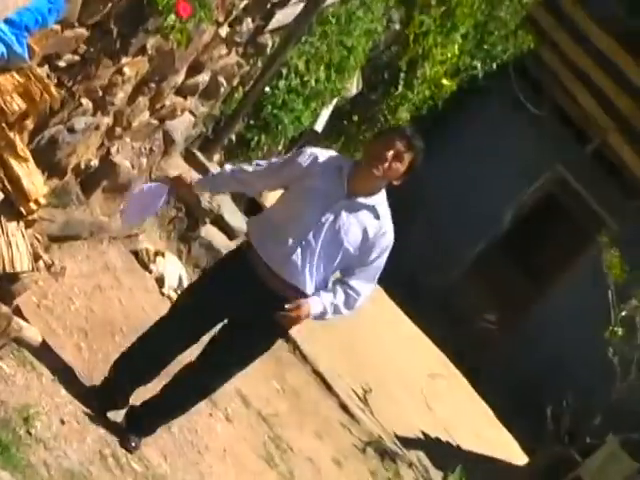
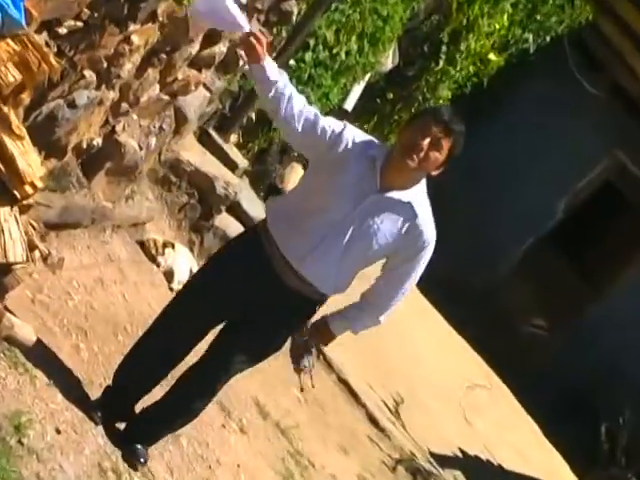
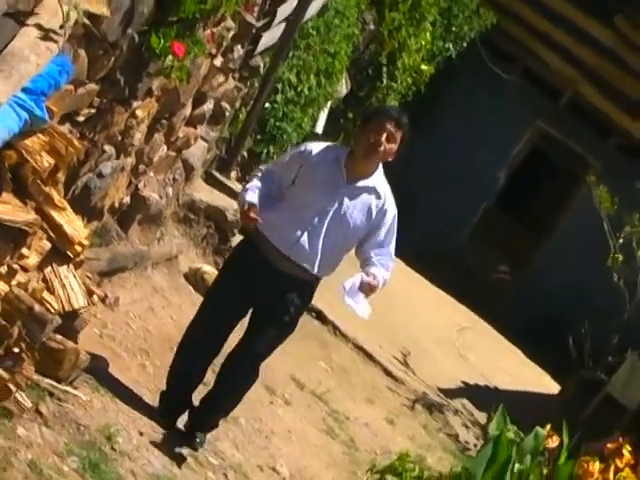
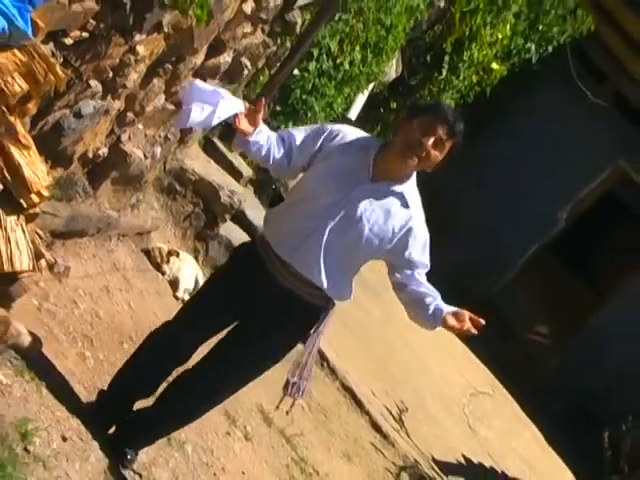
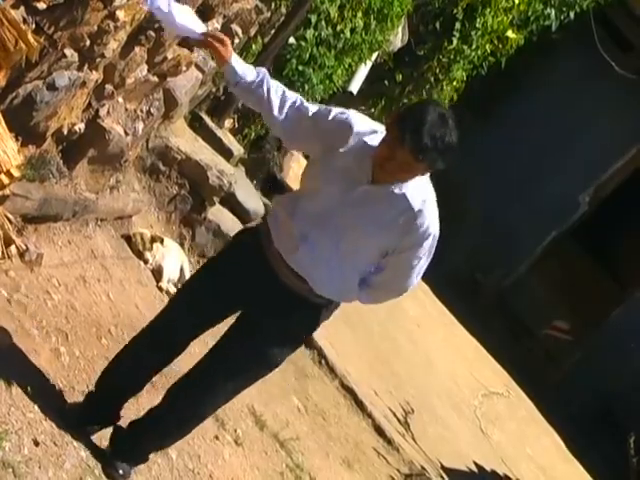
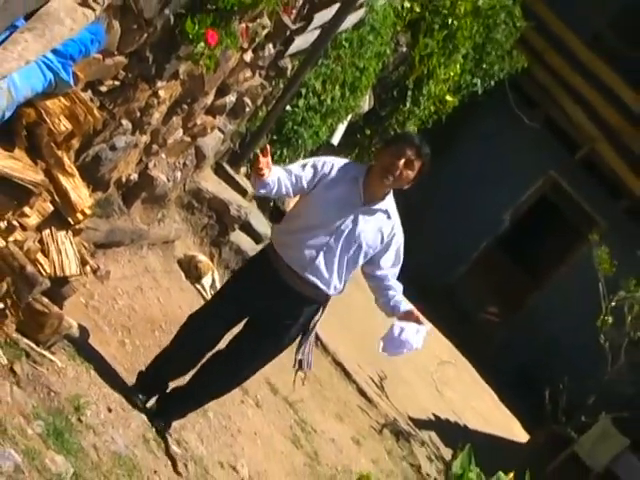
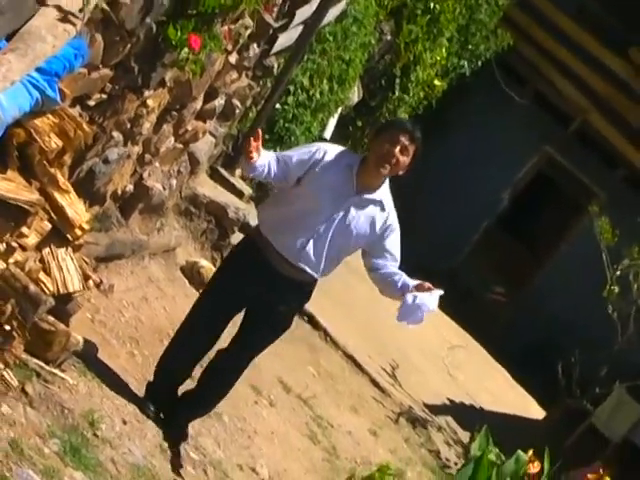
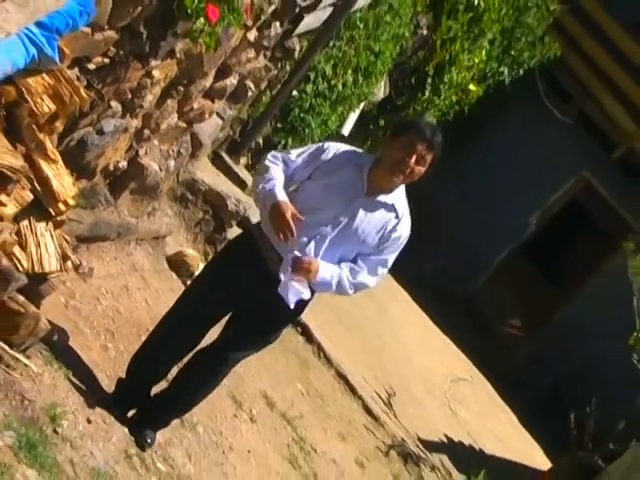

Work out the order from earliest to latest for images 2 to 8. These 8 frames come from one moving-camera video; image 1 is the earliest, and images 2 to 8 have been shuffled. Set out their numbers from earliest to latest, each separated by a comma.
2, 5, 4, 8, 6, 7, 3
